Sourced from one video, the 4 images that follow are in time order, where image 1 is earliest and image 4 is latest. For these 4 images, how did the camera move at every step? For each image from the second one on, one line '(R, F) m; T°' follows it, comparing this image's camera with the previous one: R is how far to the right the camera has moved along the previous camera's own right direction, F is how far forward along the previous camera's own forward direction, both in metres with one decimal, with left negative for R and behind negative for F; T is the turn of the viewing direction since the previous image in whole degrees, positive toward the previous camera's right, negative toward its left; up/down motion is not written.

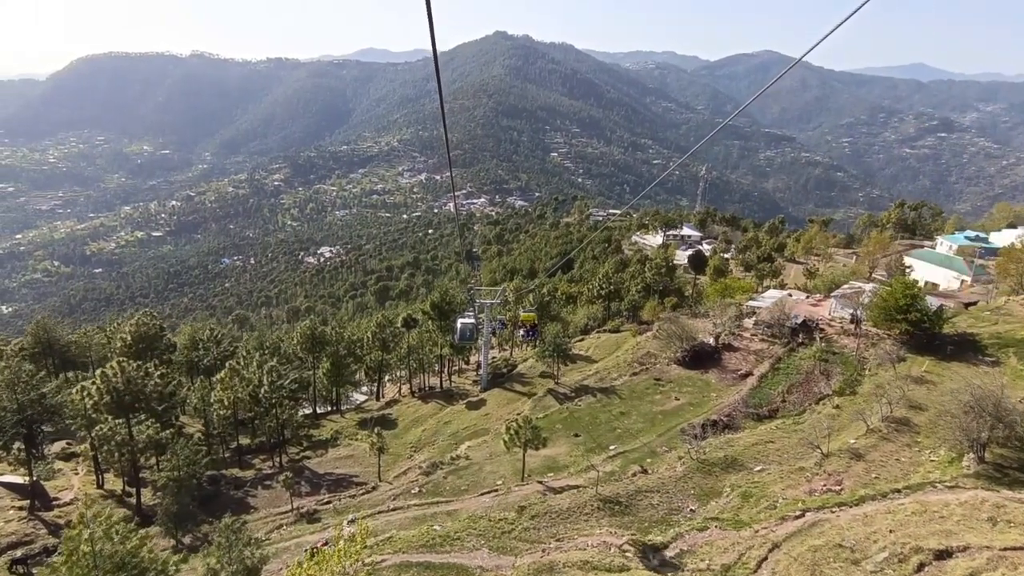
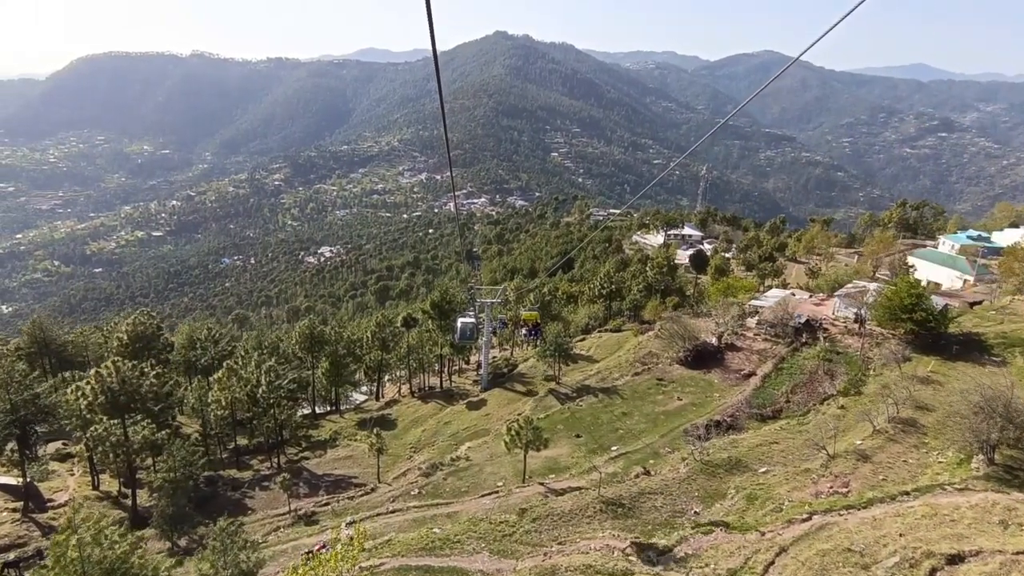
(0.0, +0.4) m; 0°
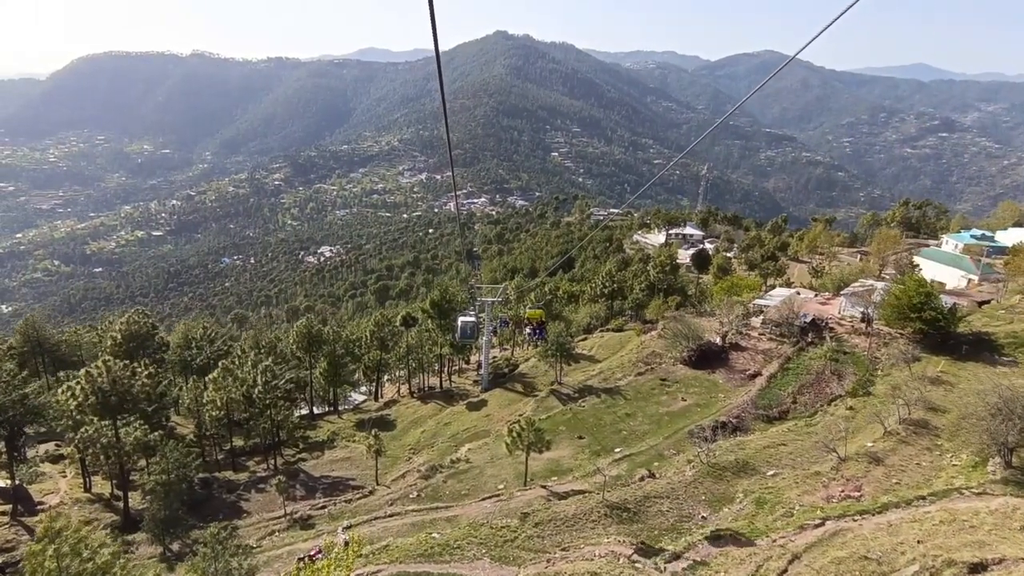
(-0.1, +0.7) m; 0°
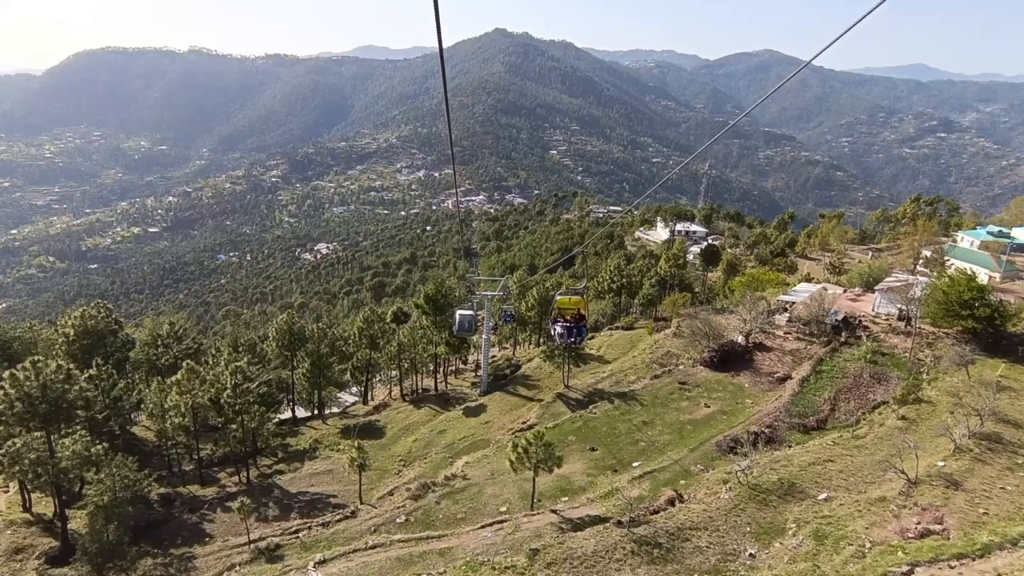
(-0.3, +4.1) m; 0°
